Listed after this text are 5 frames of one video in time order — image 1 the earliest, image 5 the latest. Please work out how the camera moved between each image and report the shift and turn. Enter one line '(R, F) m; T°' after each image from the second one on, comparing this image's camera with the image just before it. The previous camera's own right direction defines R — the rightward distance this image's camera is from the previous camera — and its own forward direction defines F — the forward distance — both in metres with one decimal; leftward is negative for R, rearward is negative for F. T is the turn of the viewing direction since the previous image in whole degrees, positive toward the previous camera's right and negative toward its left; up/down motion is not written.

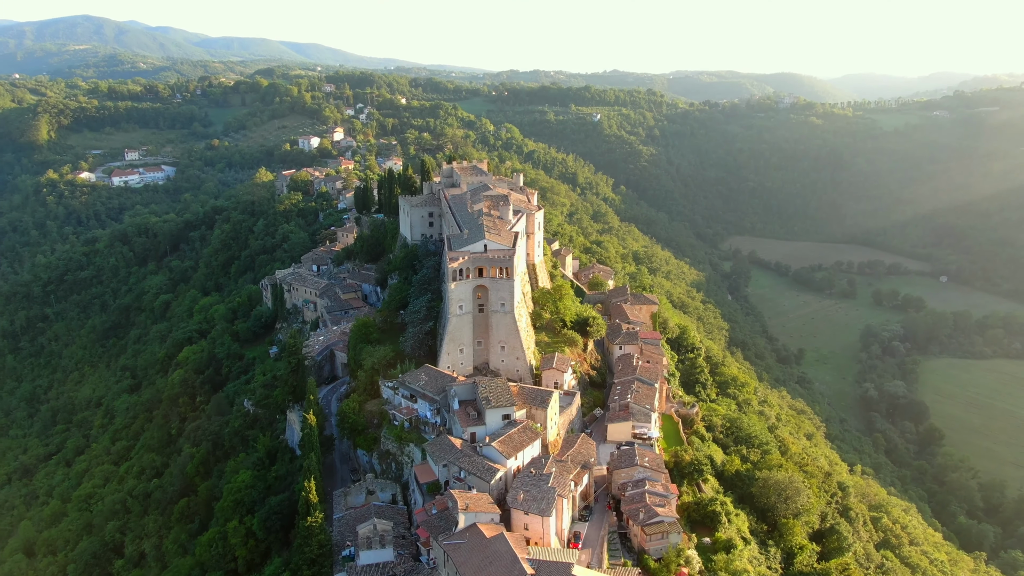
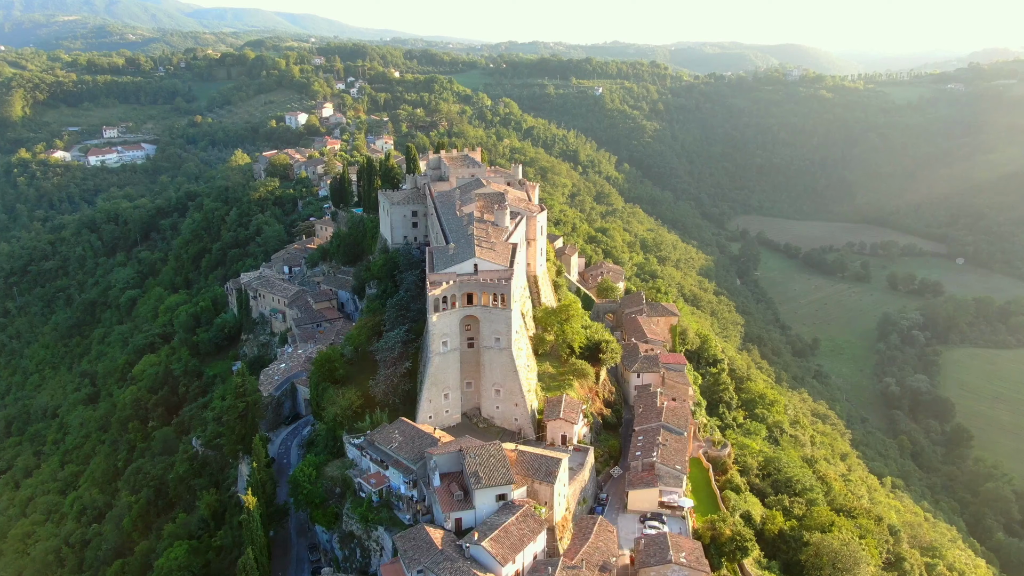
(+0.1, +7.1) m; 0°
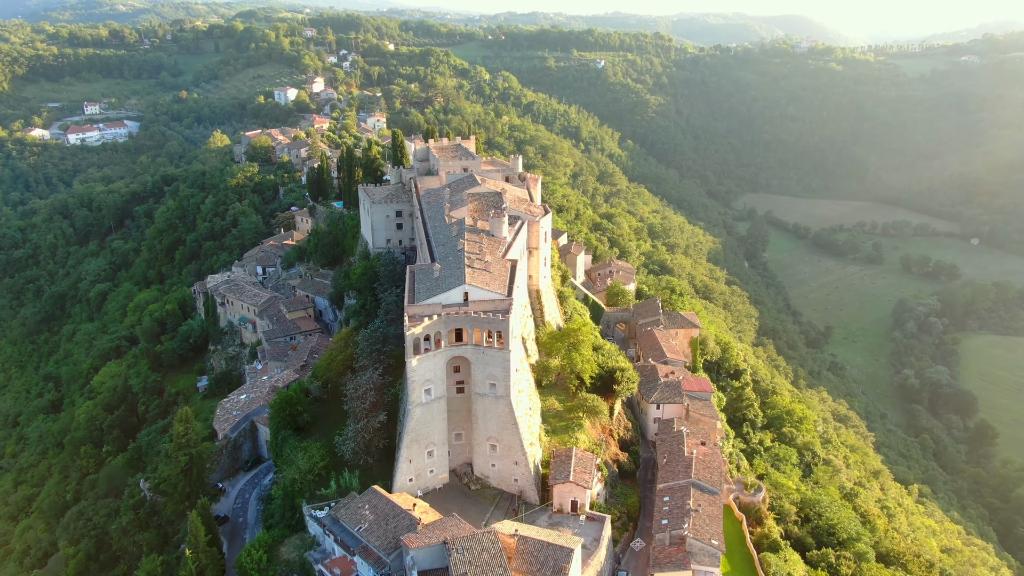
(0.0, +5.5) m; 0°
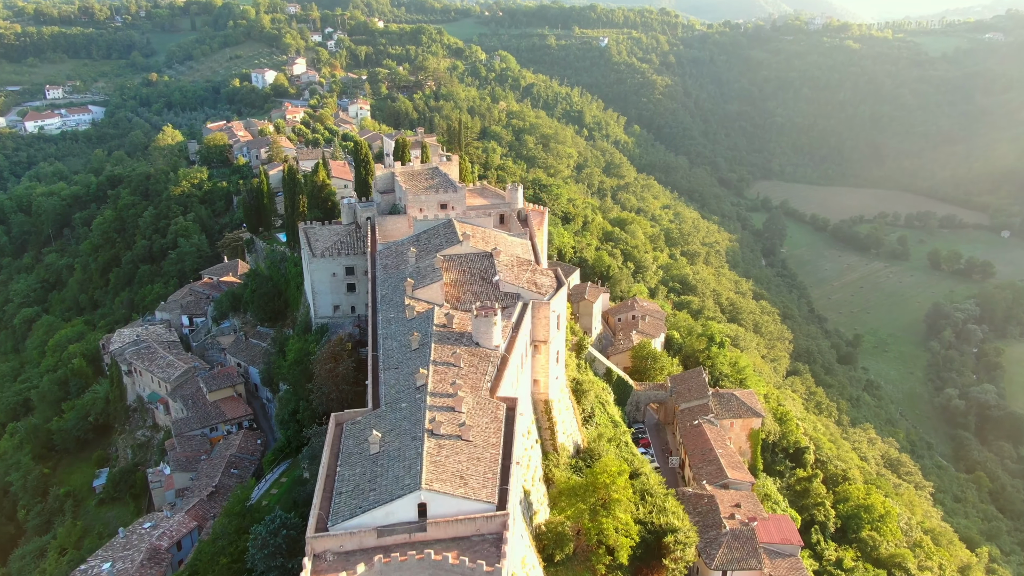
(+0.1, +10.7) m; 0°
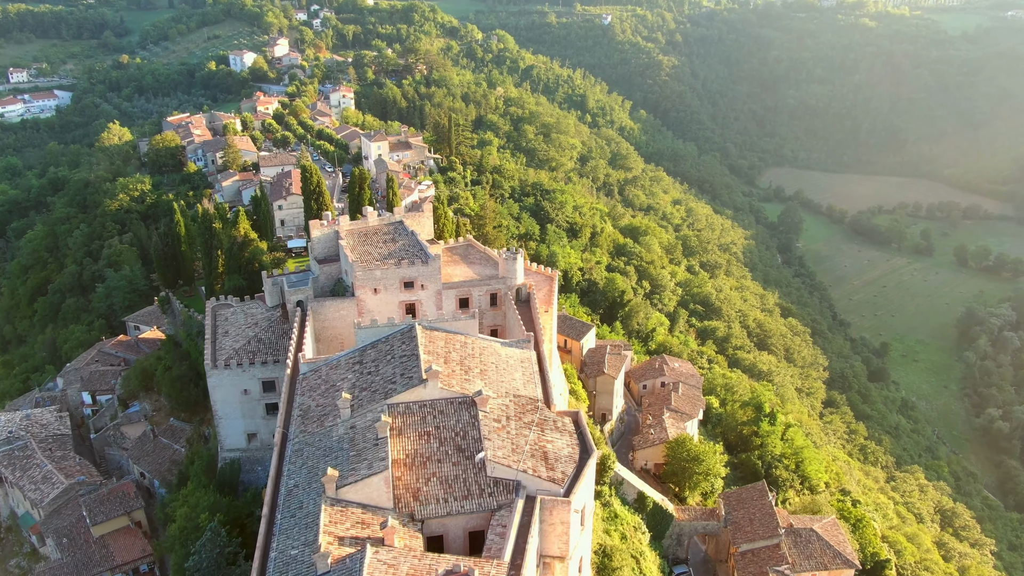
(+0.1, +8.6) m; 0°
